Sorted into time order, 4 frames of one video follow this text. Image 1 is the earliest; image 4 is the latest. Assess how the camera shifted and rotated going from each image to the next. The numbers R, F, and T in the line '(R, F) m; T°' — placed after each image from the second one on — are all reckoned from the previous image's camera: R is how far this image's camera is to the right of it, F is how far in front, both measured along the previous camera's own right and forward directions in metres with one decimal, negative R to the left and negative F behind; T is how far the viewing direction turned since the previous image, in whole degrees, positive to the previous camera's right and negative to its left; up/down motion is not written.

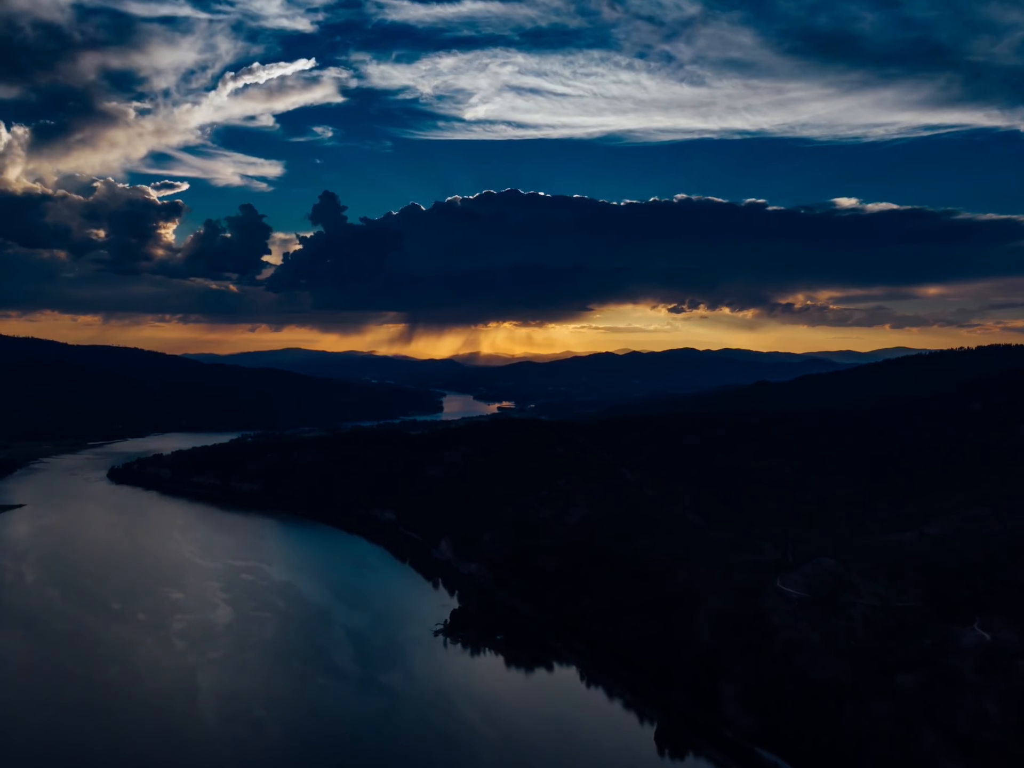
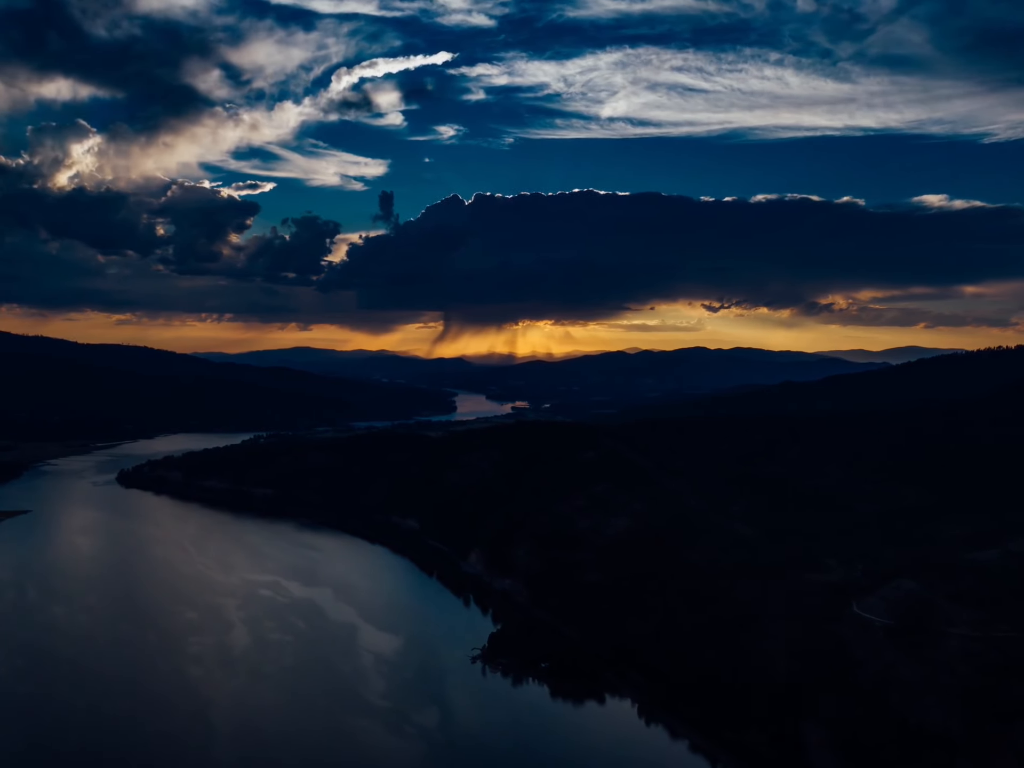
(-2.5, +5.0) m; -1°
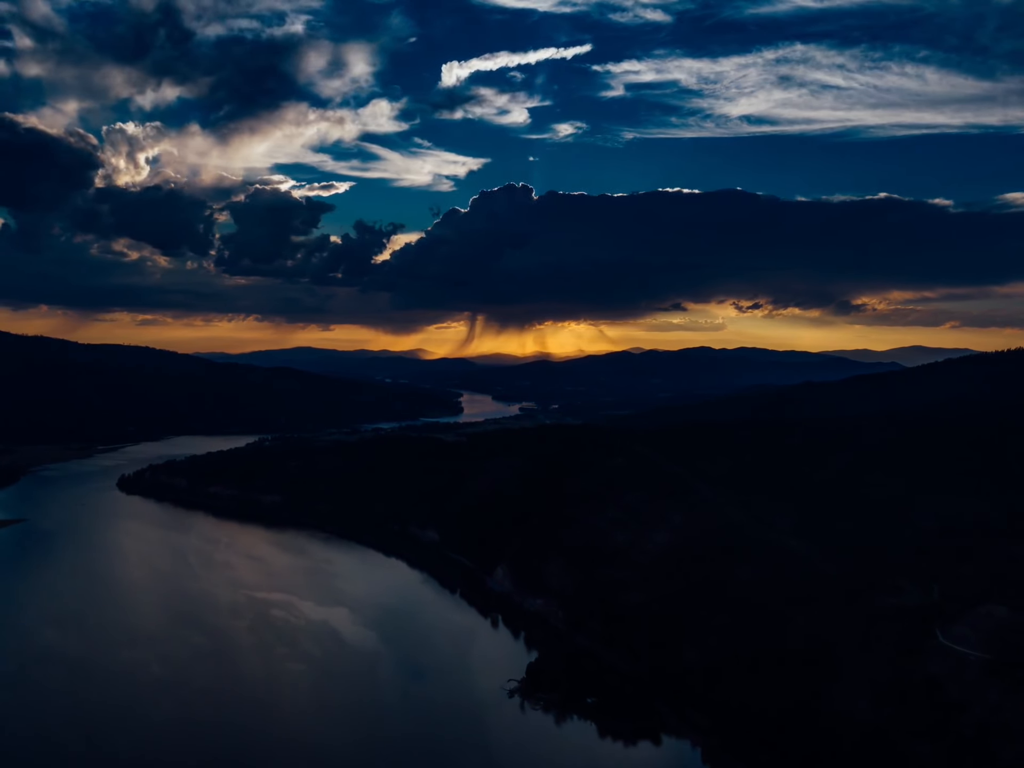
(-2.4, +5.1) m; 0°
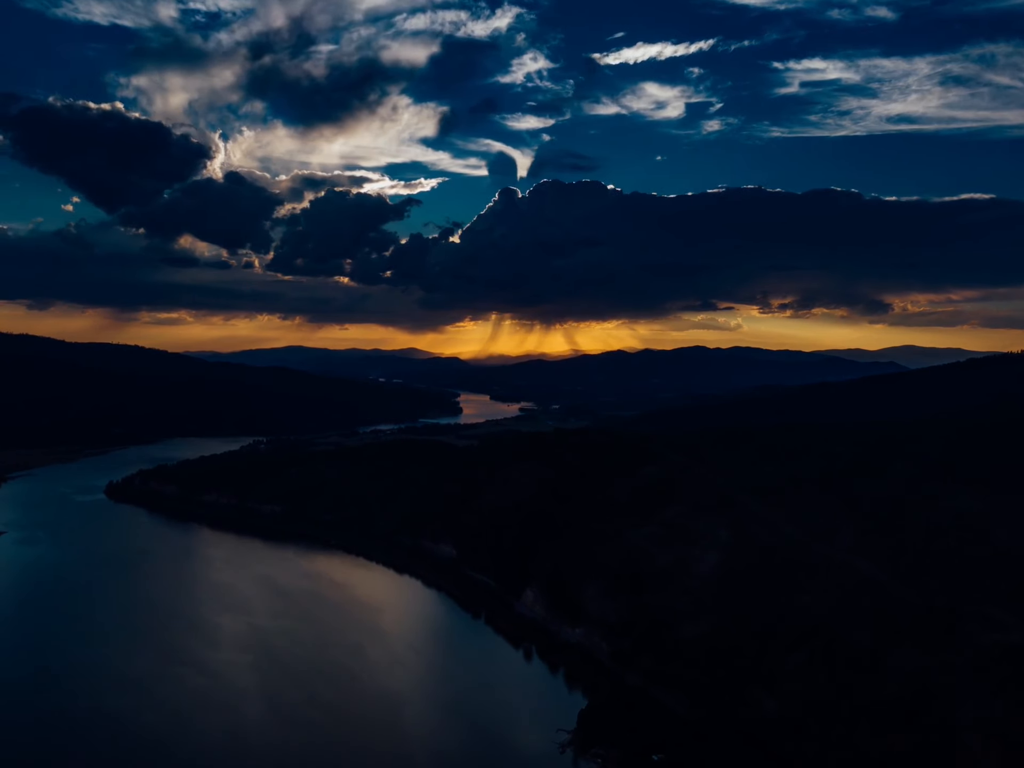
(-3.1, +6.3) m; +1°
